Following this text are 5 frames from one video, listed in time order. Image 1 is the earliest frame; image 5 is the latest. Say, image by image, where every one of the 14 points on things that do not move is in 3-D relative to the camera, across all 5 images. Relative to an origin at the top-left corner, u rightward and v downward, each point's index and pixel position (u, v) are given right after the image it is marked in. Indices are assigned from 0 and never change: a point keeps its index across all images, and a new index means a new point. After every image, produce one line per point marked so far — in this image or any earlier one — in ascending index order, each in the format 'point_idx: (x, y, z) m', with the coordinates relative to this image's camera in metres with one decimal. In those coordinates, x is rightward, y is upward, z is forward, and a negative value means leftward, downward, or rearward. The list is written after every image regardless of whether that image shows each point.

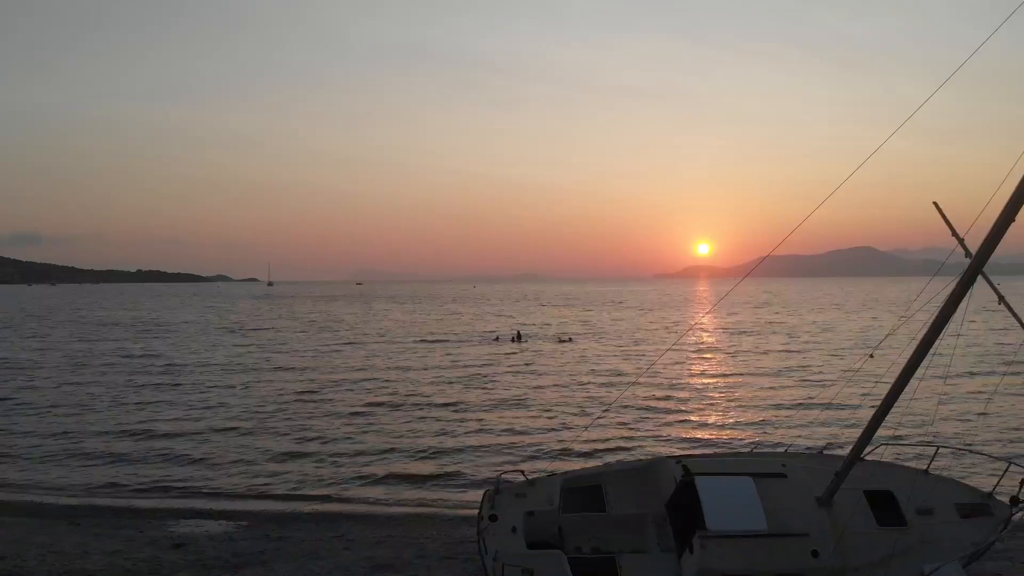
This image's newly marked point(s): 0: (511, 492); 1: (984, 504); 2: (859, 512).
0: (0.0, -3.0, +10.1) m
1: (+7.0, -3.2, +10.0) m
2: (+4.8, -3.1, +9.3) m
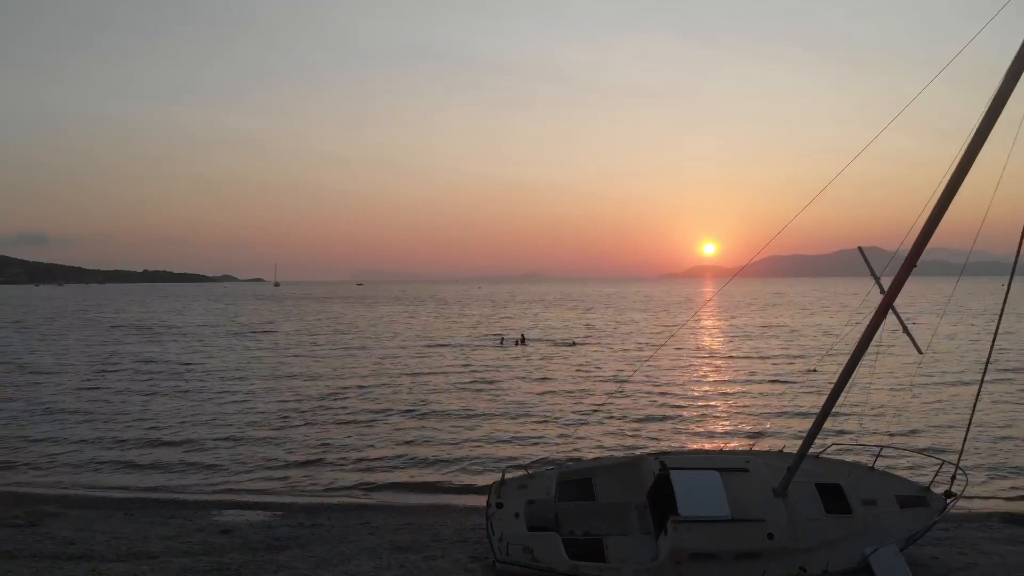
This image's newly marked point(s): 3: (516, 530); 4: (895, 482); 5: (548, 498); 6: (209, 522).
0: (0.0, -3.4, +11.8) m
1: (+7.1, -3.5, +11.6) m
2: (+4.9, -3.5, +11.0) m
3: (+0.1, -3.9, +10.8) m
4: (+6.7, -3.4, +11.8) m
5: (+0.6, -3.5, +11.4) m
6: (-6.5, -5.1, +14.6) m
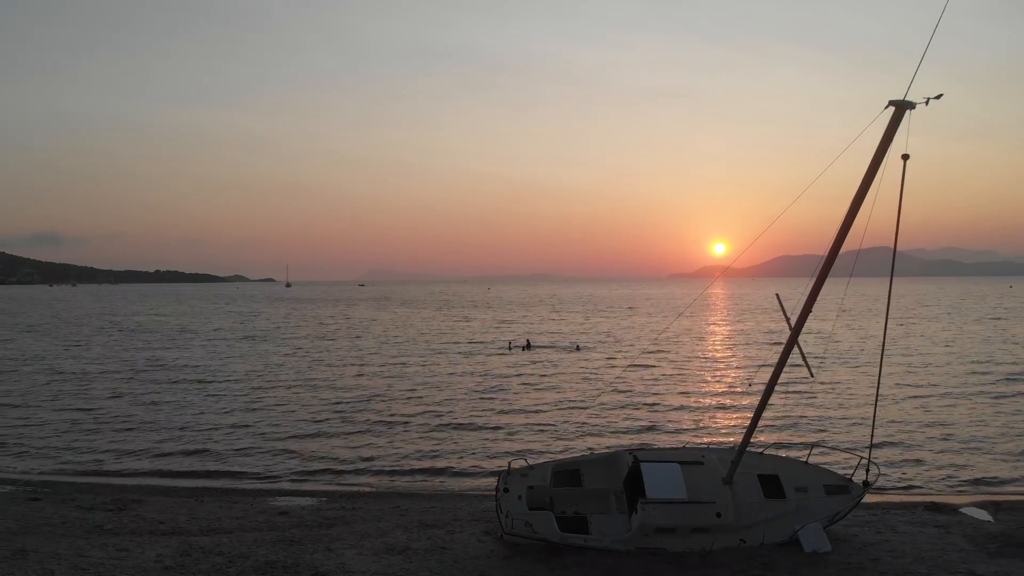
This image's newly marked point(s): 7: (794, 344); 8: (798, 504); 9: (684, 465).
0: (+0.1, -4.0, +14.8) m
1: (+7.2, -4.2, +14.5) m
2: (+5.0, -4.1, +13.9) m
3: (+0.1, -4.5, +13.8) m
4: (+6.8, -4.0, +14.7) m
5: (+0.7, -4.2, +14.4) m
6: (-6.4, -5.7, +17.7) m
7: (+6.2, -1.3, +15.2) m
8: (+6.0, -4.5, +14.0) m
9: (+3.6, -3.7, +14.1) m
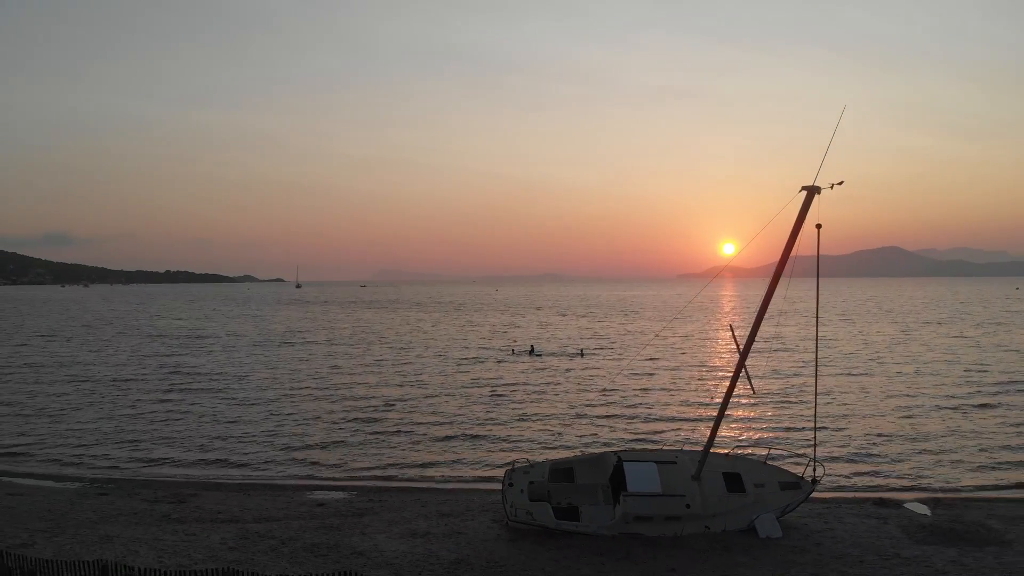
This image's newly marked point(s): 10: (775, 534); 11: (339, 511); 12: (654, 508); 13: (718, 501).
0: (+0.2, -4.7, +17.6) m
1: (+7.3, -4.9, +17.2) m
2: (+5.1, -4.8, +16.7) m
3: (+0.2, -5.2, +16.6) m
4: (+6.9, -4.7, +17.4) m
5: (+0.8, -4.9, +17.1) m
6: (-6.2, -6.4, +20.6) m
7: (+6.3, -2.0, +17.9) m
8: (+6.0, -5.2, +16.7) m
9: (+3.7, -4.4, +16.8) m
10: (+6.4, -6.0, +16.4) m
11: (-4.9, -6.3, +19.1) m
12: (+3.3, -5.2, +16.0) m
13: (+5.0, -5.2, +16.4) m
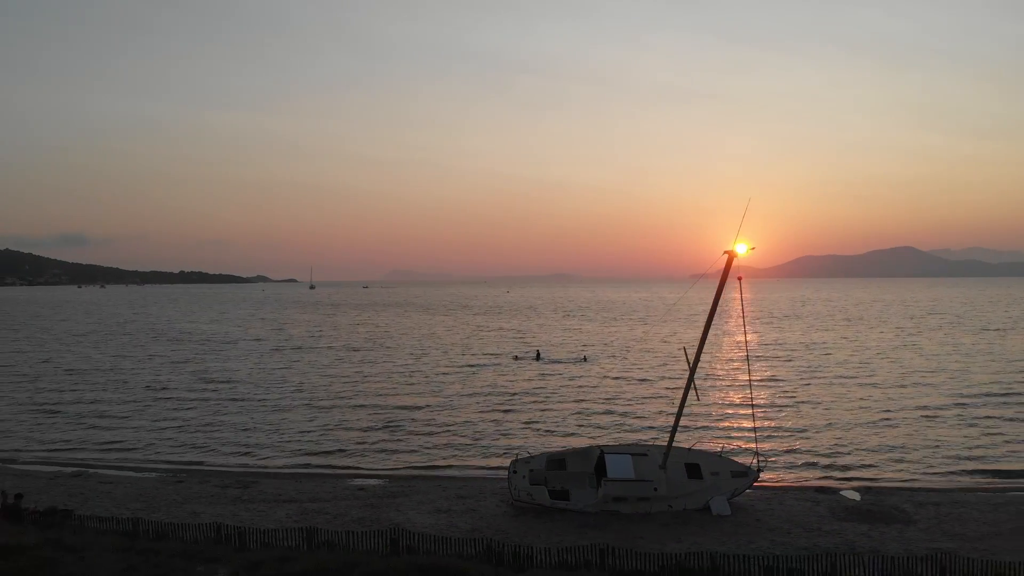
0: (+0.4, -5.6, +21.9) m
1: (+7.4, -5.8, +21.4) m
2: (+5.2, -5.7, +20.9) m
3: (+0.4, -6.1, +20.9) m
4: (+7.1, -5.6, +21.7) m
5: (+0.9, -5.8, +21.5) m
6: (-6.1, -7.3, +25.0) m
7: (+6.4, -2.9, +22.2) m
8: (+6.2, -6.0, +21.0) m
9: (+3.8, -5.3, +21.1) m
10: (+6.5, -6.8, +20.6) m
11: (-4.7, -7.2, +23.5) m
12: (+3.5, -6.1, +20.3) m
13: (+5.1, -6.1, +20.7) m
